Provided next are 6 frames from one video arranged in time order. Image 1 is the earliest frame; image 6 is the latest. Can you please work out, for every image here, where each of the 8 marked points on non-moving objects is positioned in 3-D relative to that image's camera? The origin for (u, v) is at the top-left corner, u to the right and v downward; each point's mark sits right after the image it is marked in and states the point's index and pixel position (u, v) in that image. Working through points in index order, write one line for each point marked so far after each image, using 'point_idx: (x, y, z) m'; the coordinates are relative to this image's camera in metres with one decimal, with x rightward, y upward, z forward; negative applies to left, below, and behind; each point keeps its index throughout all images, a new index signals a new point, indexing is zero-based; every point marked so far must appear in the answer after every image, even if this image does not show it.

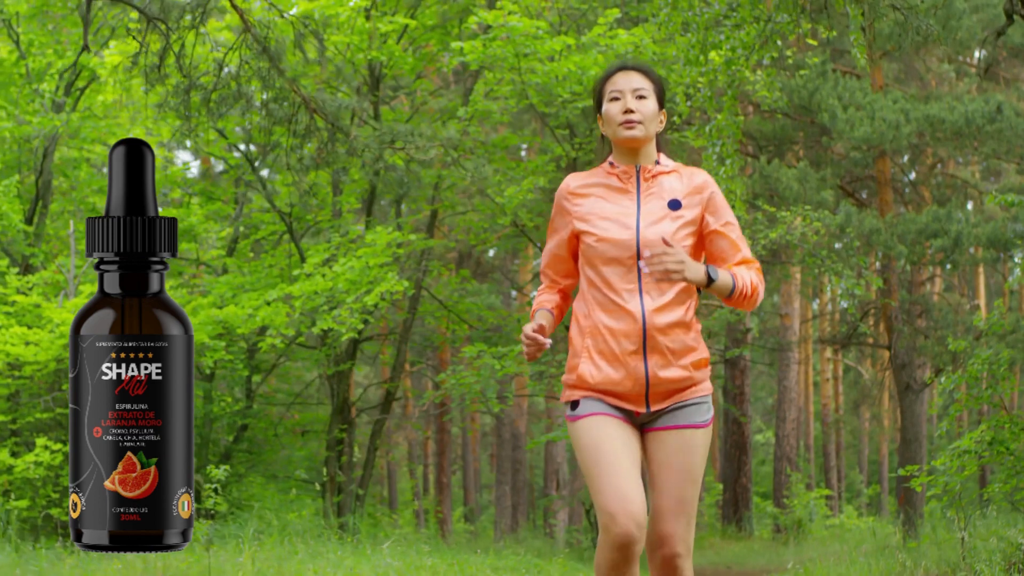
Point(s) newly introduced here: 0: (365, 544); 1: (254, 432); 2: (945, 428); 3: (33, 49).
0: (-1.6, -2.8, +12.3) m
1: (-4.0, -2.2, +16.8) m
2: (+4.2, -1.4, +10.6) m
3: (-7.0, +3.5, +16.0) m
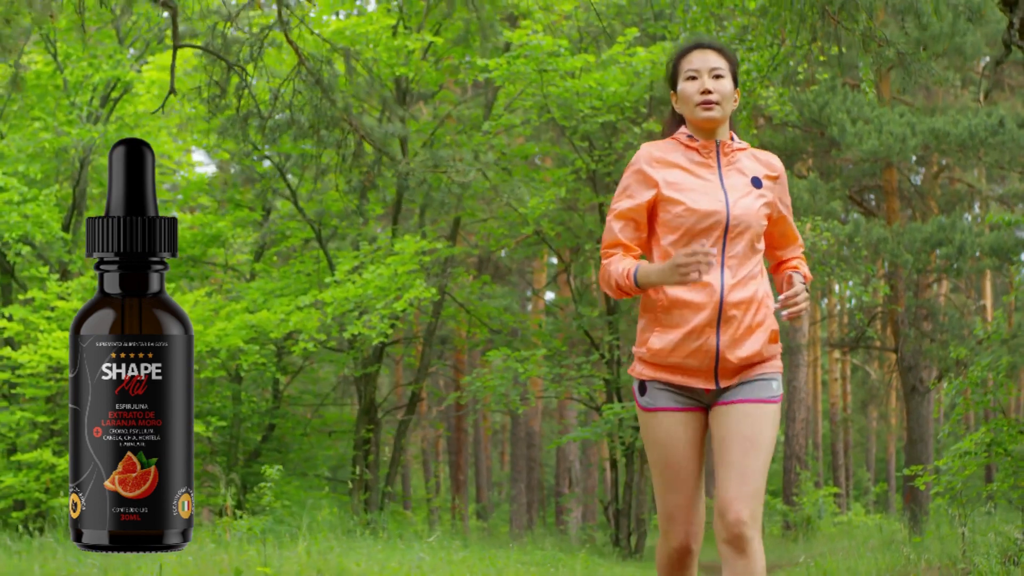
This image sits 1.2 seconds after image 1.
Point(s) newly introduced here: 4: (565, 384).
0: (-1.4, -2.9, +12.9) m
1: (-3.7, -2.3, +17.4) m
2: (+4.4, -1.4, +11.2) m
3: (-6.7, +3.4, +16.7) m
4: (+0.8, -1.5, +16.5) m
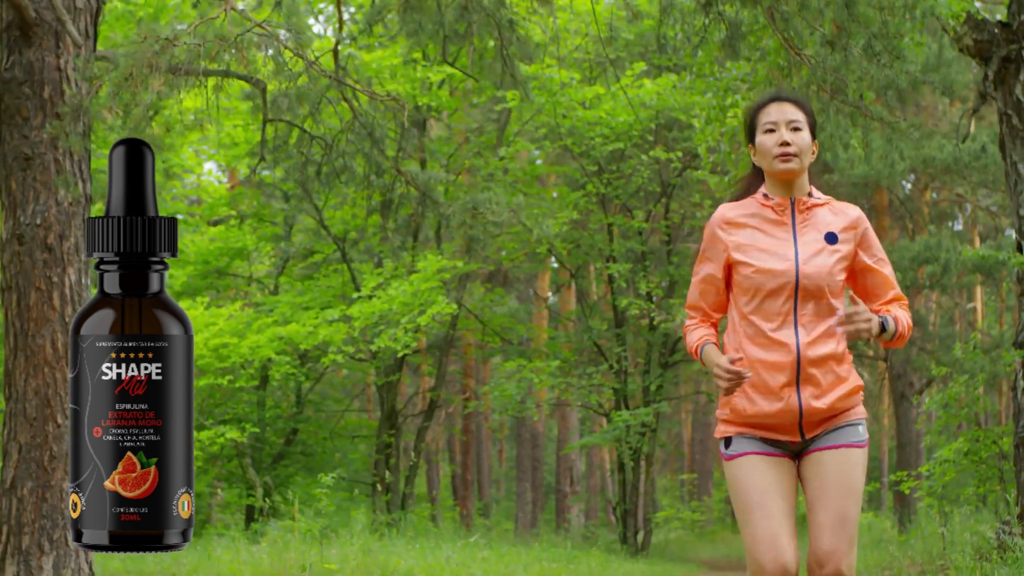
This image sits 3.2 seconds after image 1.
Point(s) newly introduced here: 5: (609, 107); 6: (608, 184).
0: (-1.1, -3.1, +13.9) m
1: (-3.5, -2.5, +18.4) m
2: (+4.6, -1.7, +12.2) m
3: (-6.5, +3.2, +17.6) m
4: (+1.0, -1.7, +17.5) m
5: (+1.3, +2.5, +14.9) m
6: (+1.4, +1.6, +16.4) m
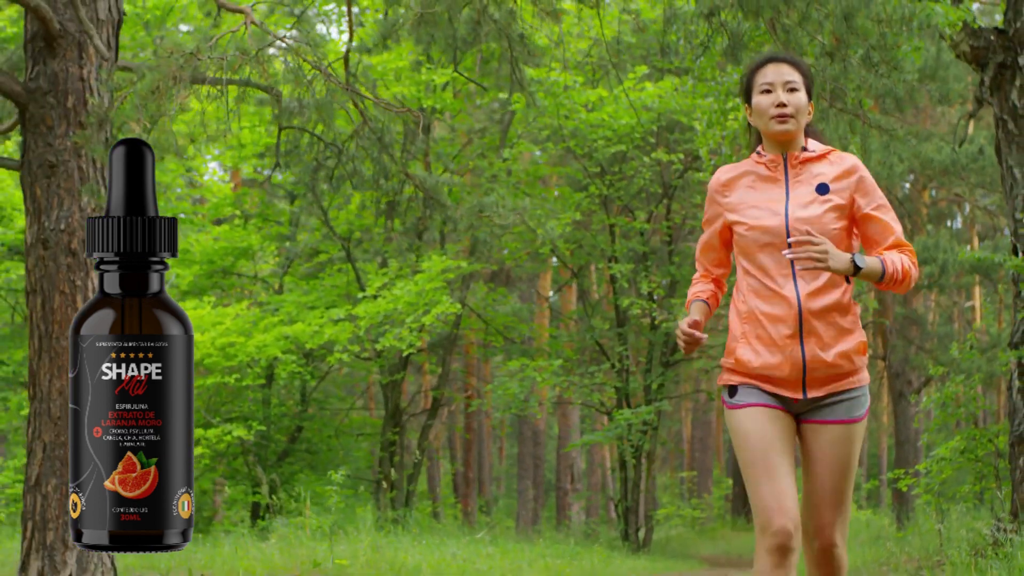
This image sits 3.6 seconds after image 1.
0: (-1.1, -3.2, +14.1) m
1: (-3.4, -2.4, +18.6) m
2: (+4.7, -1.7, +12.4) m
3: (-6.5, +3.2, +17.8) m
4: (+1.0, -1.7, +17.7) m
5: (+1.4, +2.4, +15.1) m
6: (+1.5, +1.6, +16.6) m
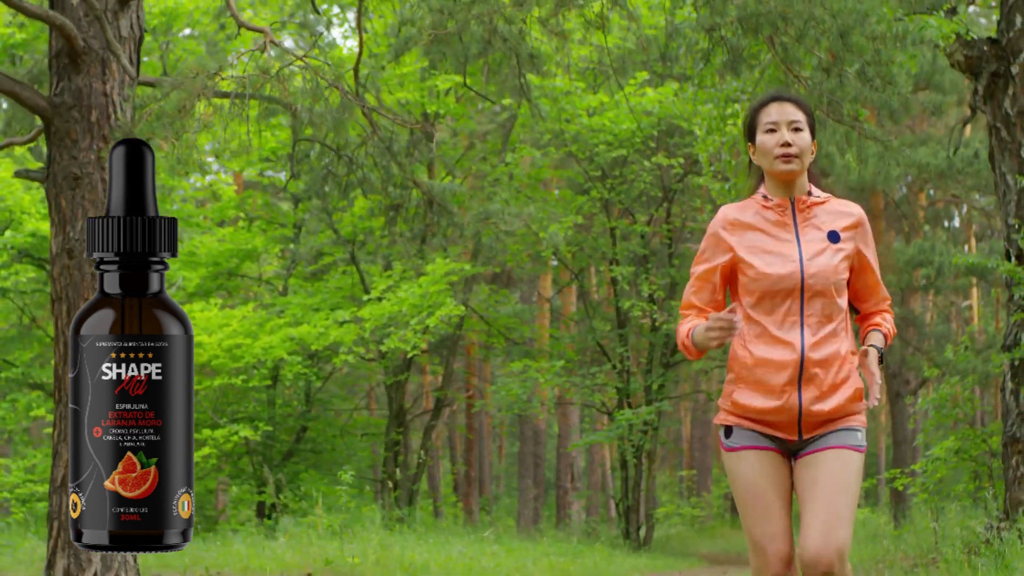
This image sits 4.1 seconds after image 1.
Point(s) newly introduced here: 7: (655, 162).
0: (-1.1, -3.2, +14.3) m
1: (-3.4, -2.5, +18.8) m
2: (+4.7, -1.7, +12.6) m
3: (-6.4, +3.2, +18.0) m
4: (+1.1, -1.7, +18.0) m
5: (+1.4, +2.4, +15.3) m
6: (+1.5, +1.5, +16.8) m
7: (+2.0, +1.8, +15.7) m
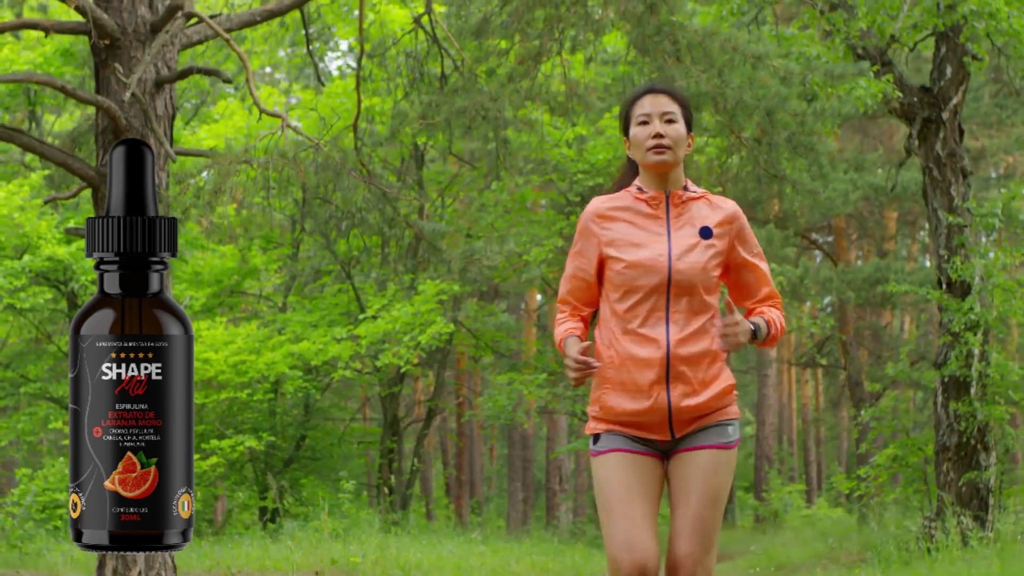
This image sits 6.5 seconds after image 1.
0: (-1.2, -3.5, +15.5) m
1: (-3.6, -2.8, +19.9) m
2: (+4.6, -2.0, +13.8) m
3: (-6.7, +2.9, +19.1) m
4: (+0.9, -2.0, +19.1) m
5: (+1.2, +2.1, +16.5) m
6: (+1.3, +1.3, +18.0) m
7: (+1.8, +1.5, +16.9) m
